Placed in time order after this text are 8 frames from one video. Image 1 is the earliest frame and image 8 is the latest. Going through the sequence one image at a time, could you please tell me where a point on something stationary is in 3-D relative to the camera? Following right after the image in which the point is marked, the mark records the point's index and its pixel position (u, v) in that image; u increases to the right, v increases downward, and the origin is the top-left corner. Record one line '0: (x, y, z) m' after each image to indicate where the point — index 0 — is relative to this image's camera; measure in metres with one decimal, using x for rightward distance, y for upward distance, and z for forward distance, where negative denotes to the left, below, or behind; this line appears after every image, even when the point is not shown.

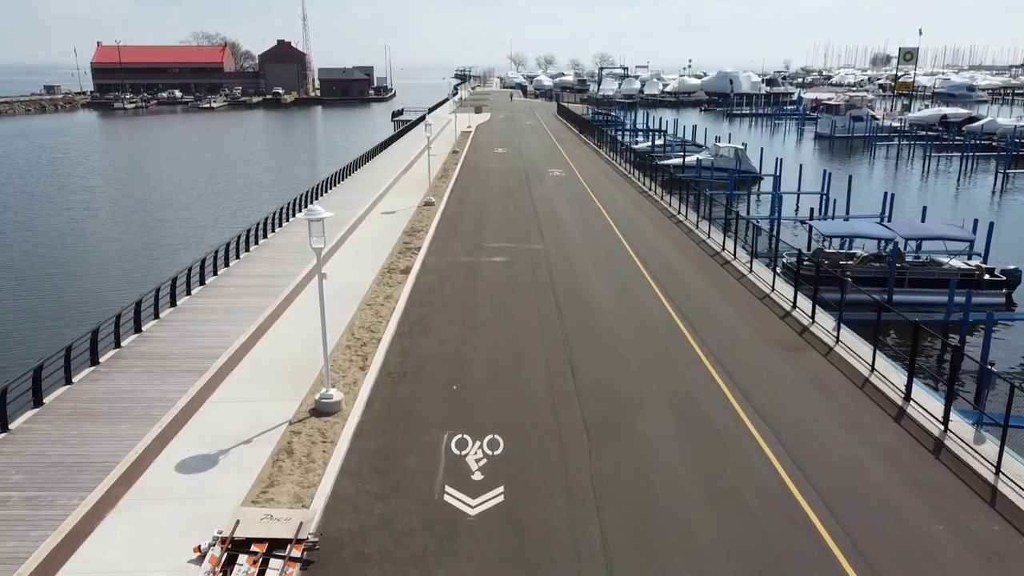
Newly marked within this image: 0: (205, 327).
0: (-6.0, -0.7, +18.9) m
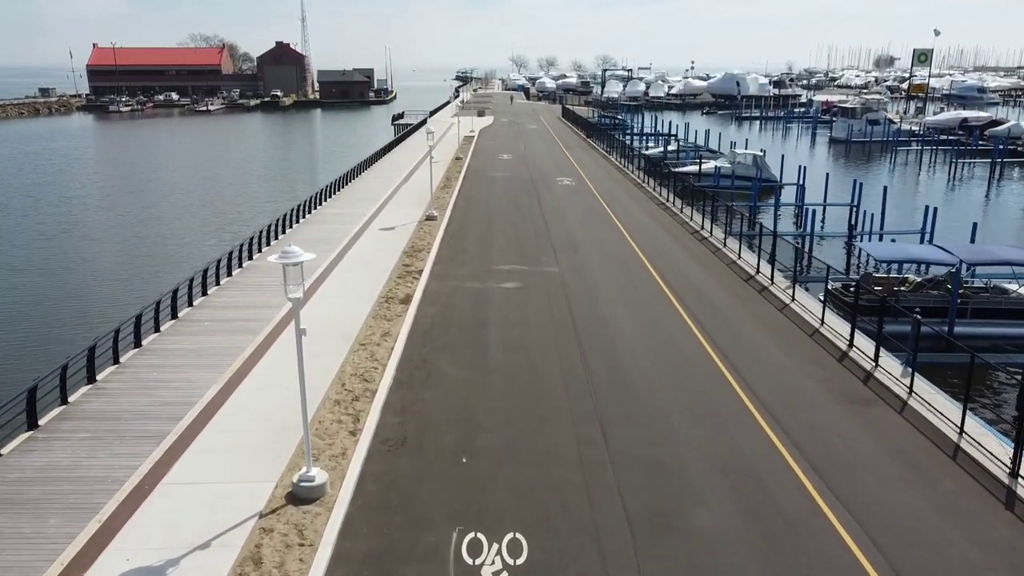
0: (-5.7, -1.4, +16.2) m
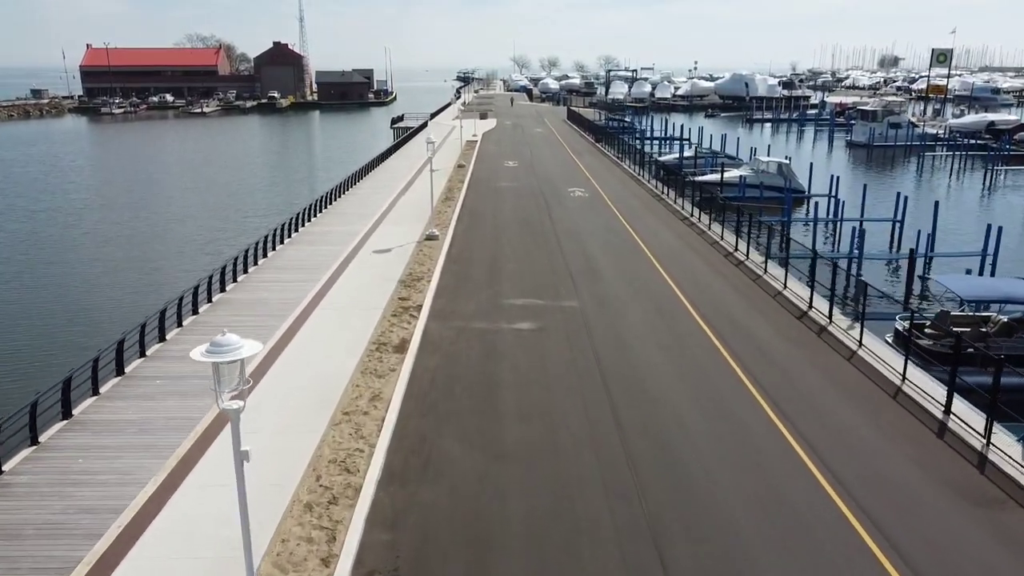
0: (-5.4, -2.3, +12.8) m
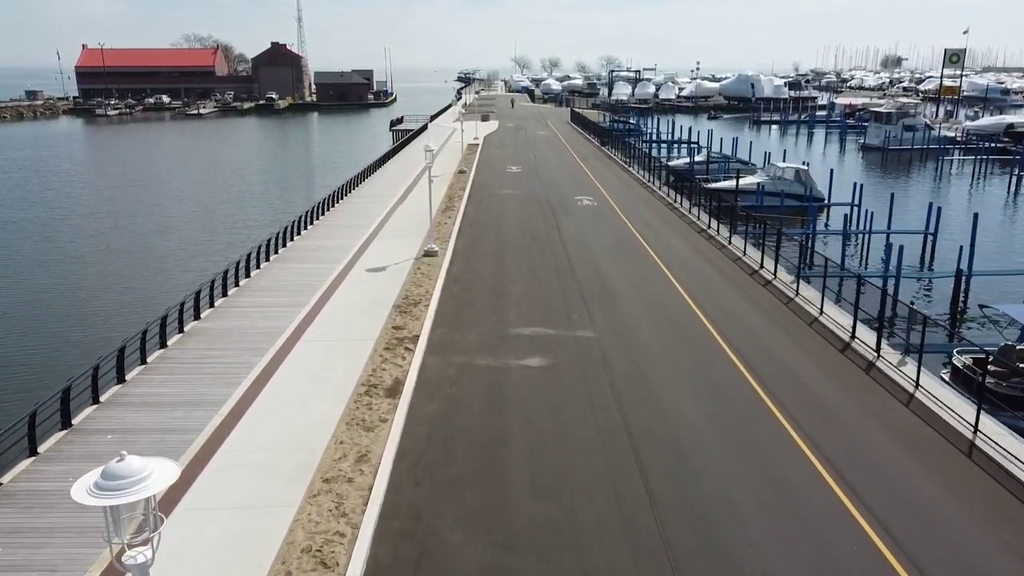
0: (-5.3, -2.8, +10.5) m
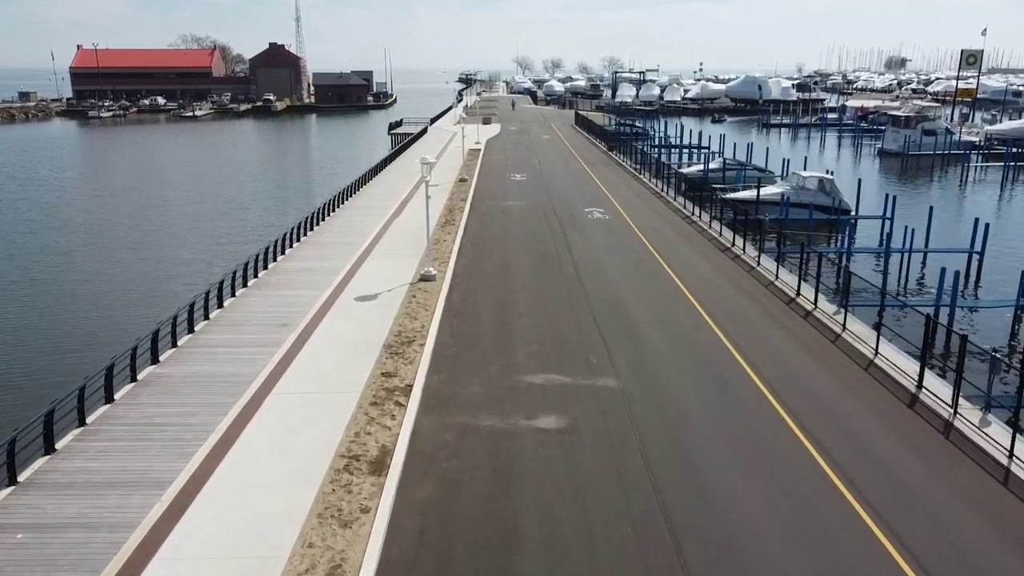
0: (-5.1, -3.5, +7.7) m
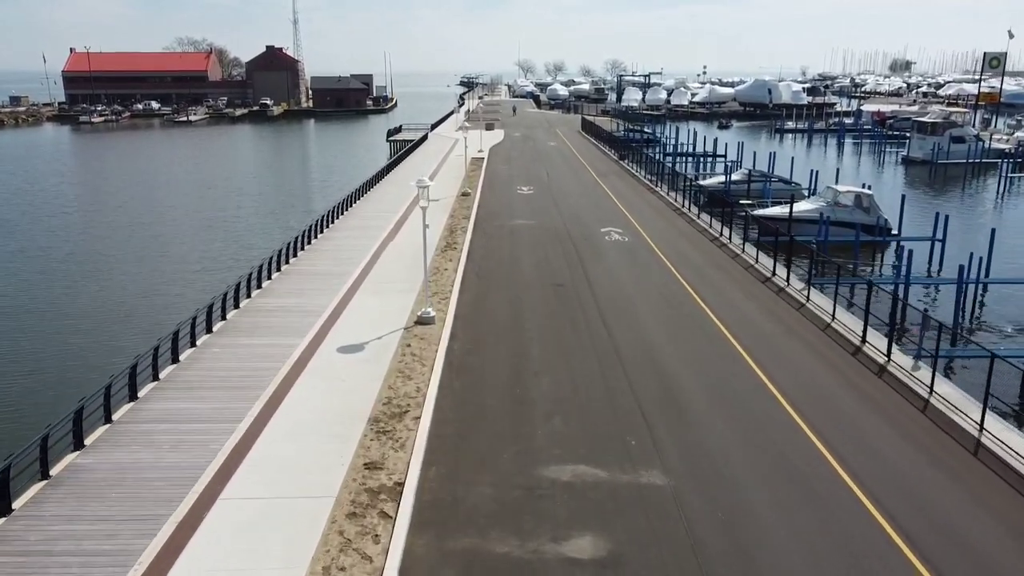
0: (-4.9, -4.4, +4.1) m
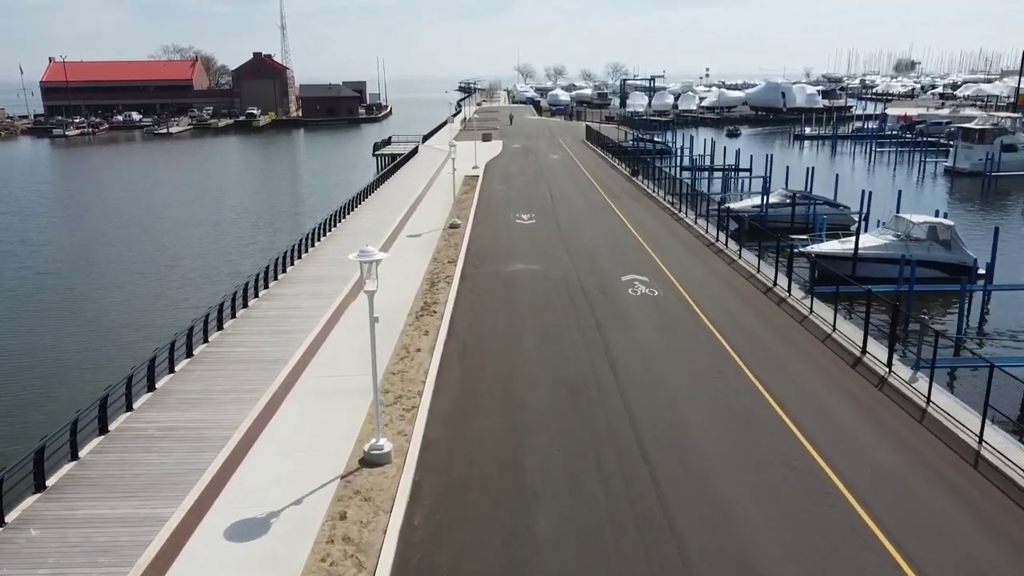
0: (-5.0, -6.1, -2.9) m
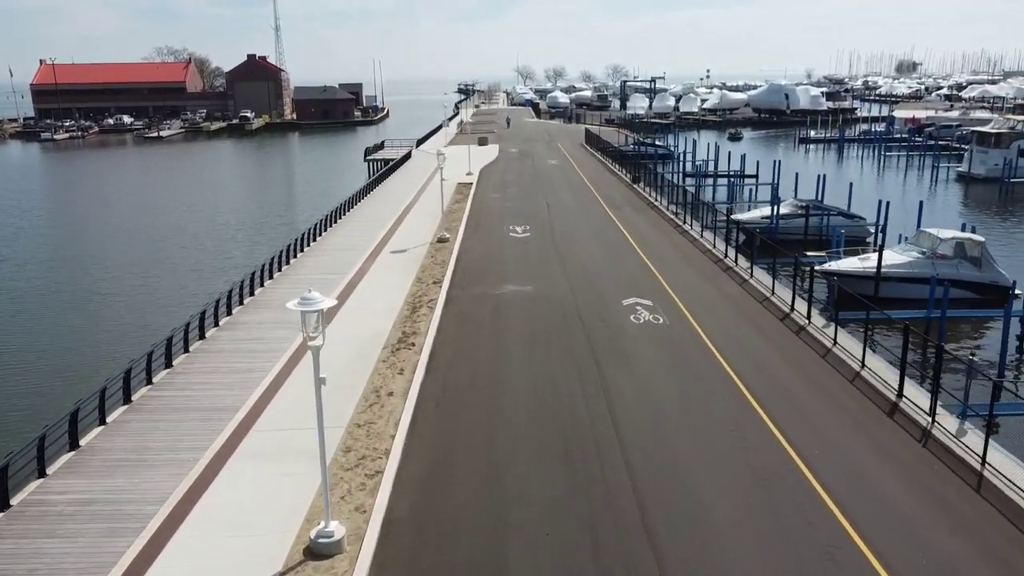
0: (-5.2, -6.7, -5.3) m
